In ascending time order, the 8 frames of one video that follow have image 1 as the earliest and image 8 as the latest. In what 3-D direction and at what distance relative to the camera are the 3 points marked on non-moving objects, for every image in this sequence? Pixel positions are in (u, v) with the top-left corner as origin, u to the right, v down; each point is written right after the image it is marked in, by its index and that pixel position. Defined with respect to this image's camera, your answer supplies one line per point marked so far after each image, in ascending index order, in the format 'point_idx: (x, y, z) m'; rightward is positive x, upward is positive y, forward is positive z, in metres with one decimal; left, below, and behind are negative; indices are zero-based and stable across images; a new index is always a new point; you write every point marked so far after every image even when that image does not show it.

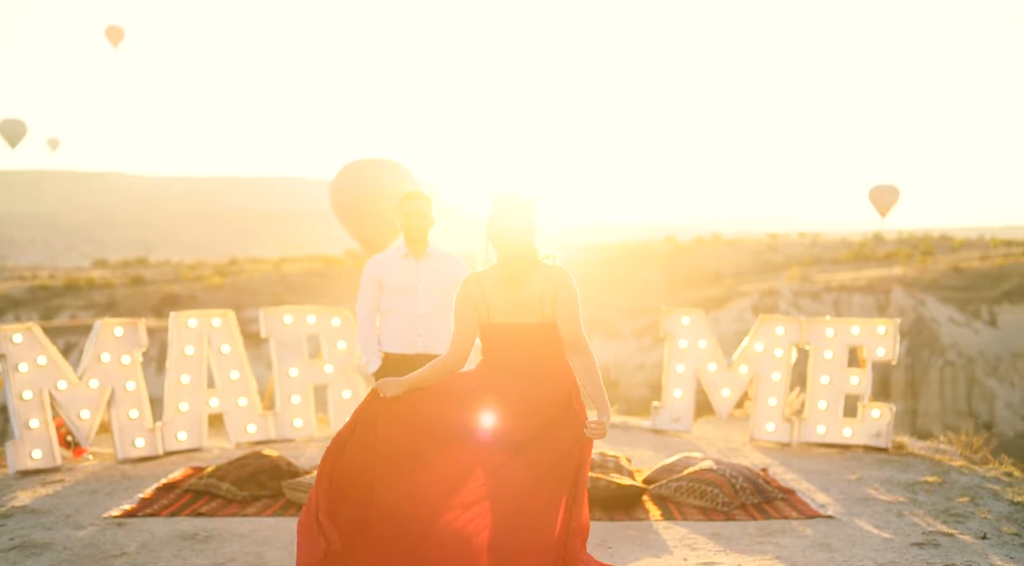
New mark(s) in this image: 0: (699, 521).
0: (+1.3, -1.6, +5.5) m
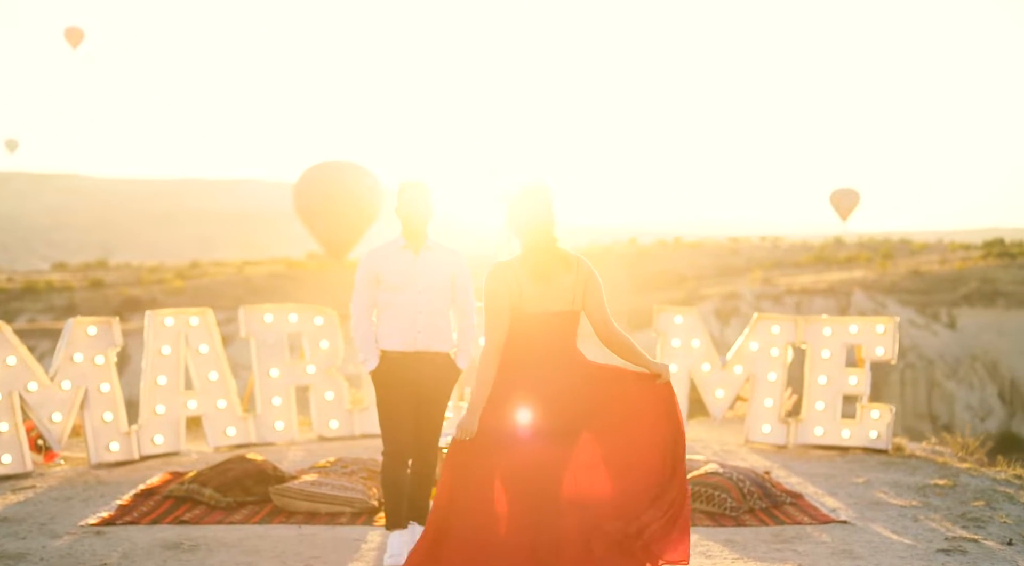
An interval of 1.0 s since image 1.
0: (+1.3, -1.6, +5.3) m
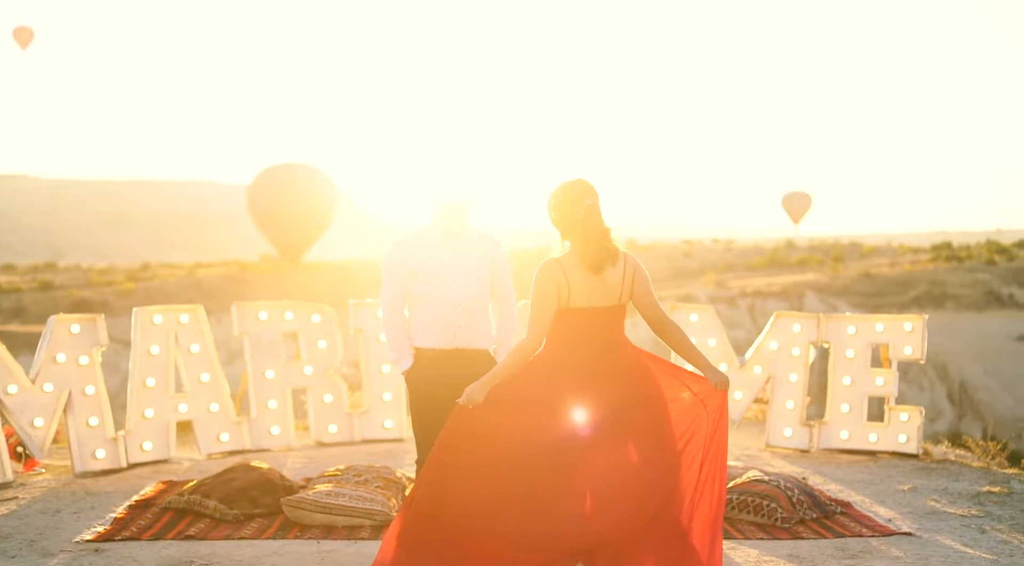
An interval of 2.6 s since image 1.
0: (+1.5, -1.6, +5.0) m
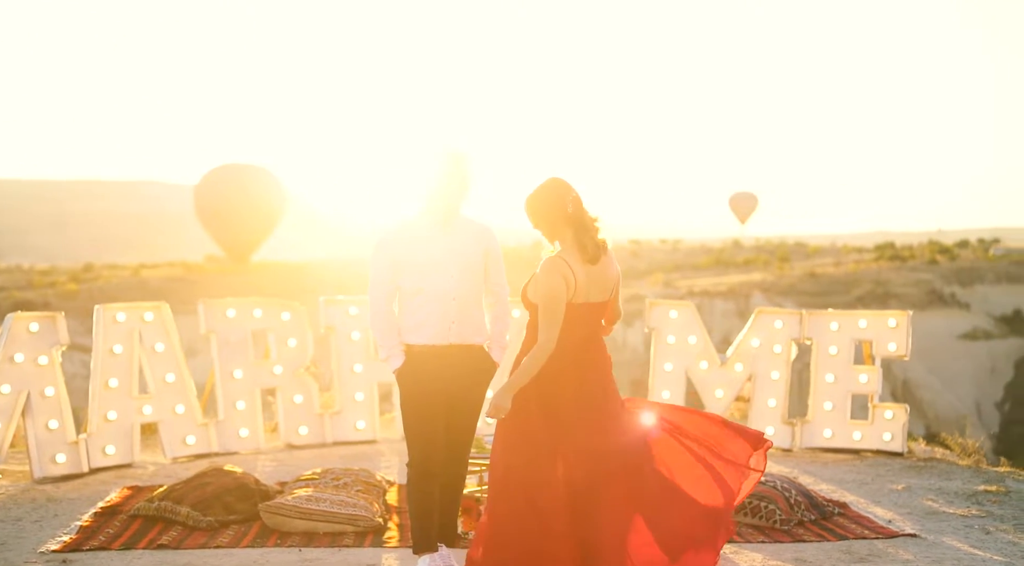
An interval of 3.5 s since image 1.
0: (+1.5, -1.6, +4.9) m
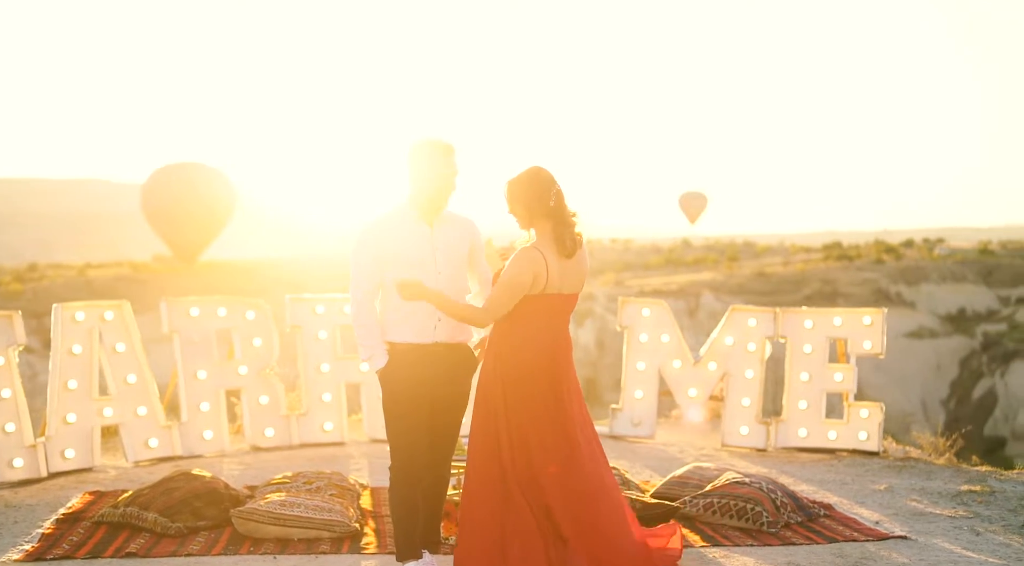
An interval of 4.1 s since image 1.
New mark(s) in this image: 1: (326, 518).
0: (+1.4, -1.6, +4.8) m
1: (-1.3, -1.6, +5.6) m
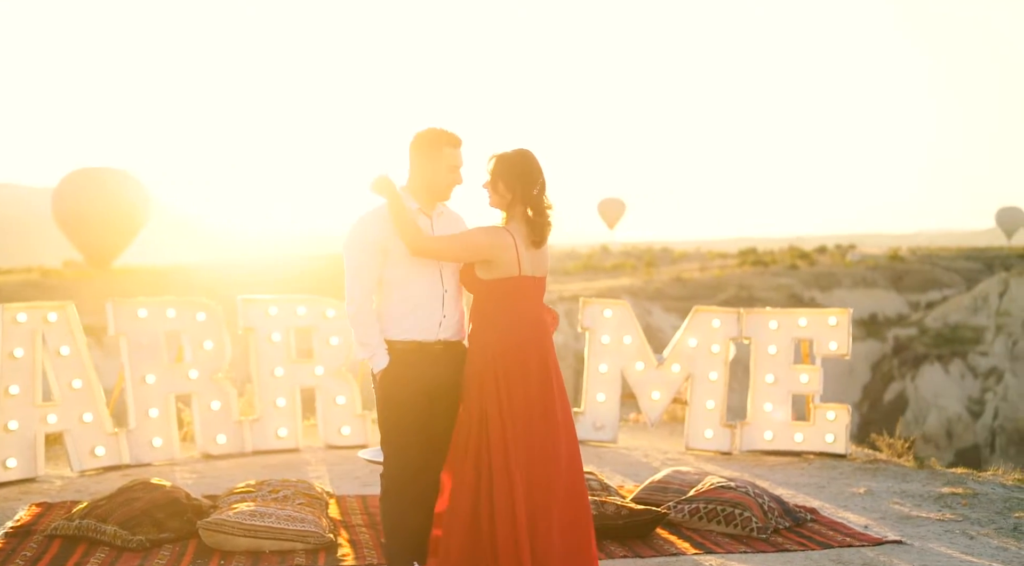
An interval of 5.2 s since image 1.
0: (+1.3, -1.6, +4.7) m
1: (-1.4, -1.6, +5.3) m
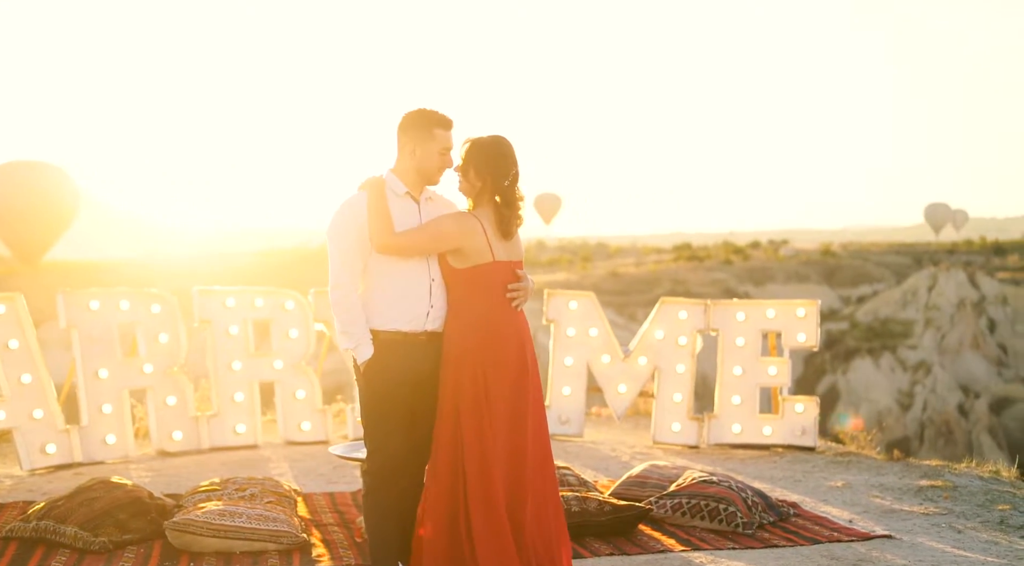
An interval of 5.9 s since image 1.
0: (+1.2, -1.5, +4.7) m
1: (-1.5, -1.6, +5.1) m
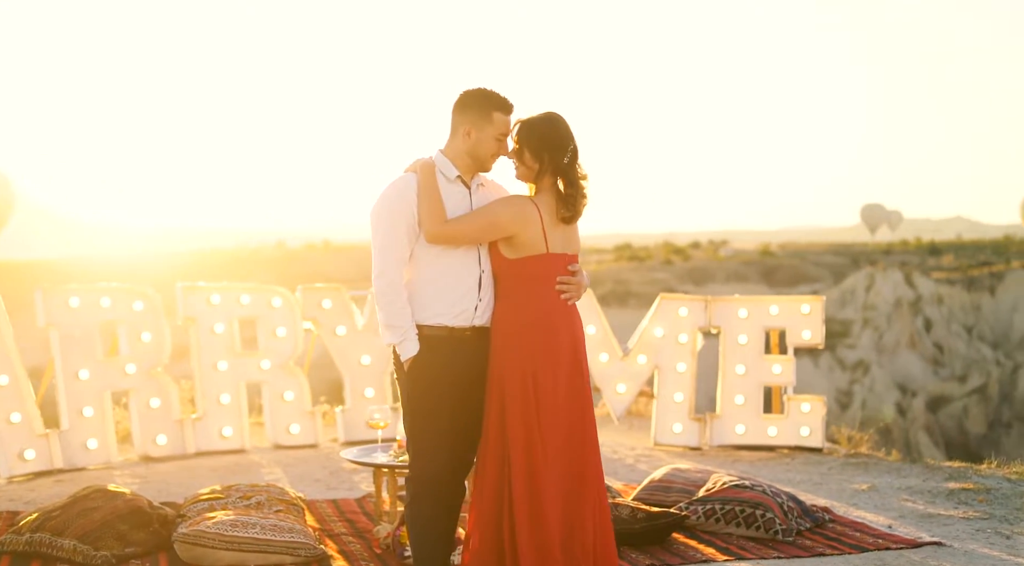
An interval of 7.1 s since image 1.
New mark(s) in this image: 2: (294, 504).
0: (+1.4, -1.5, +4.5) m
1: (-1.3, -1.5, +4.8) m
2: (-1.6, -1.6, +6.0) m
